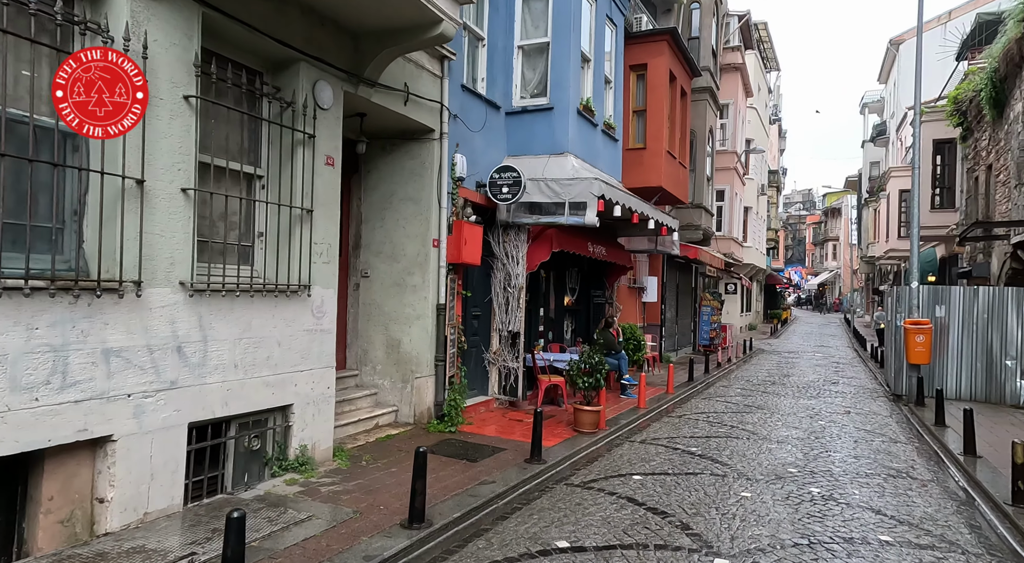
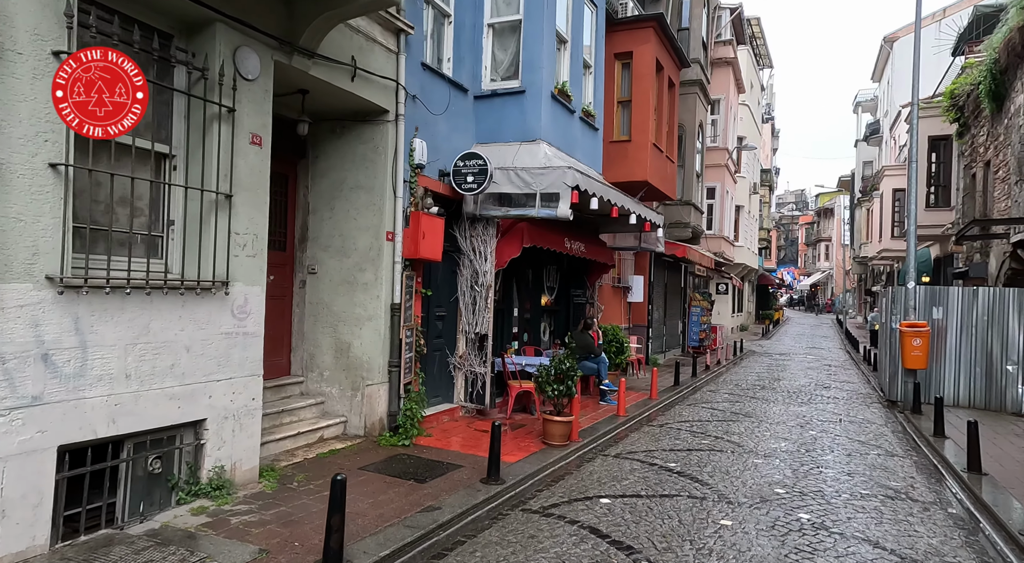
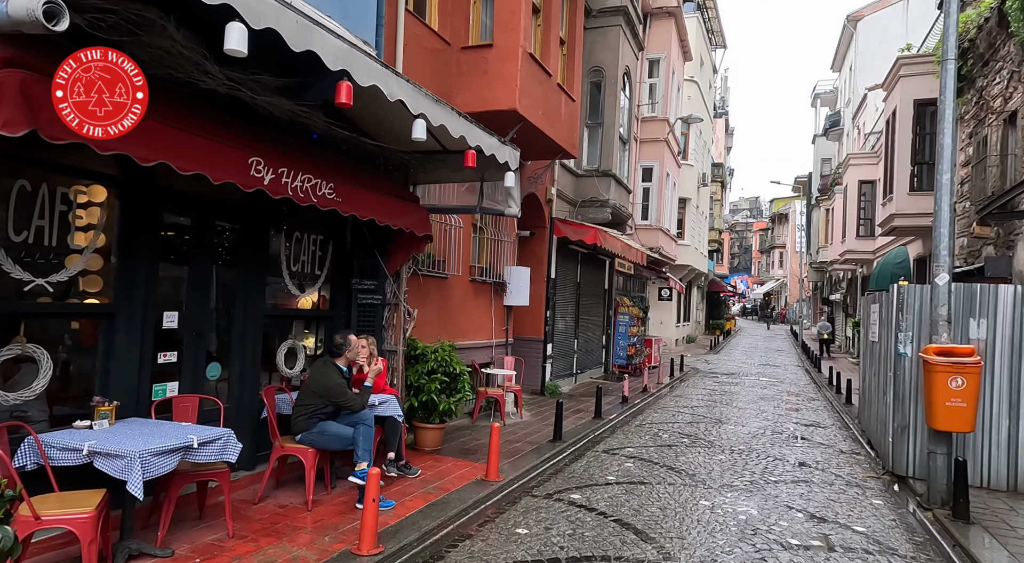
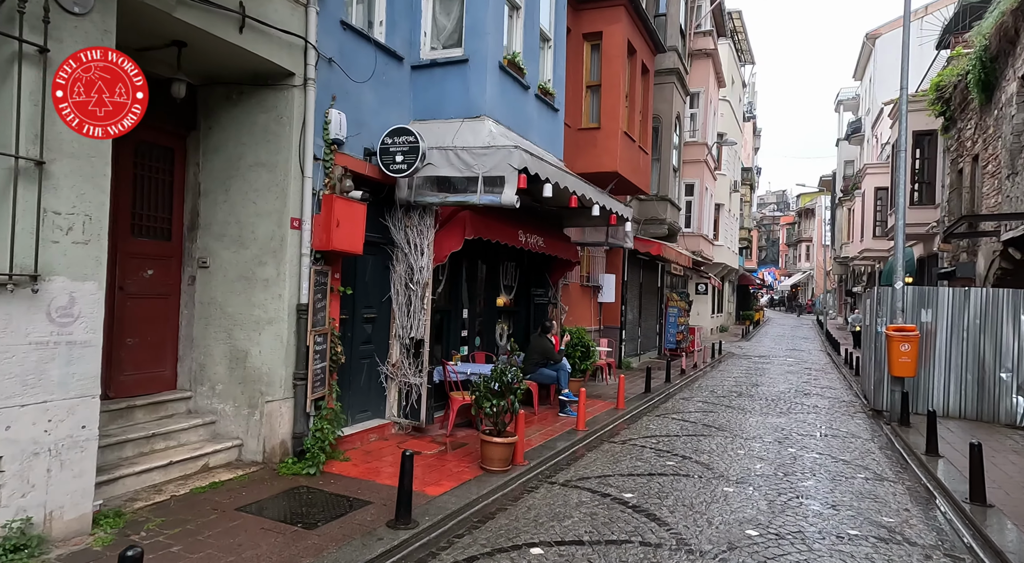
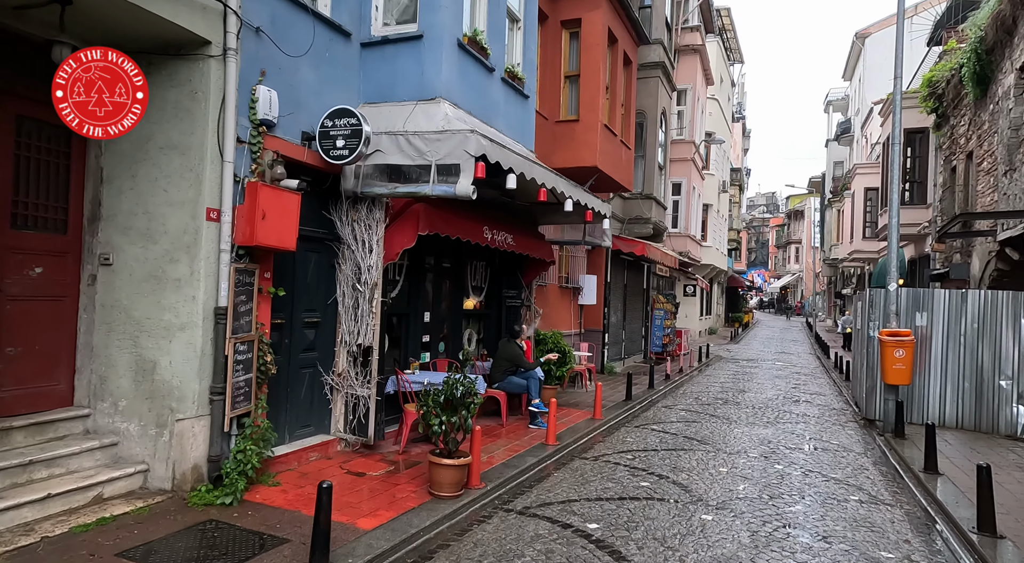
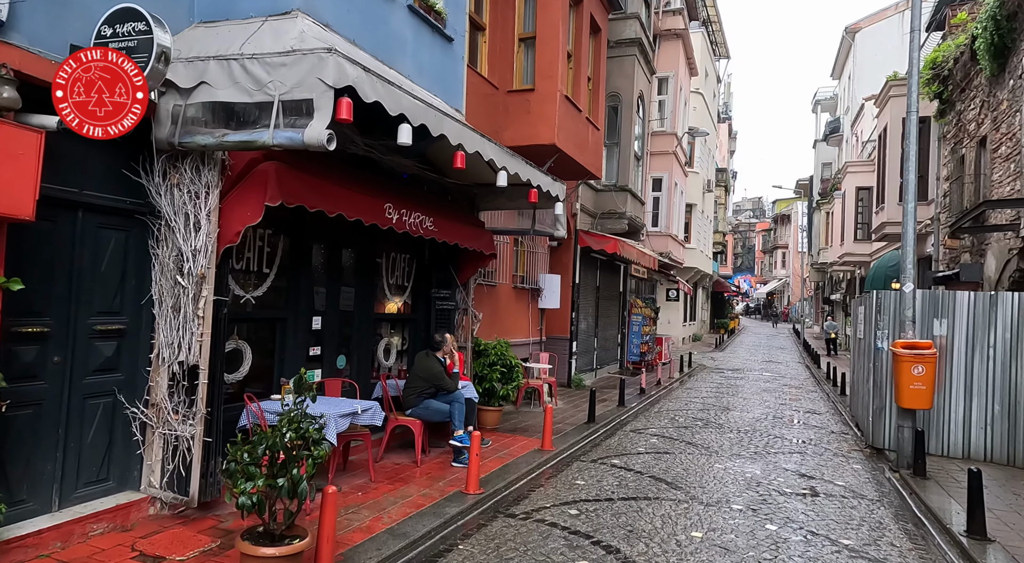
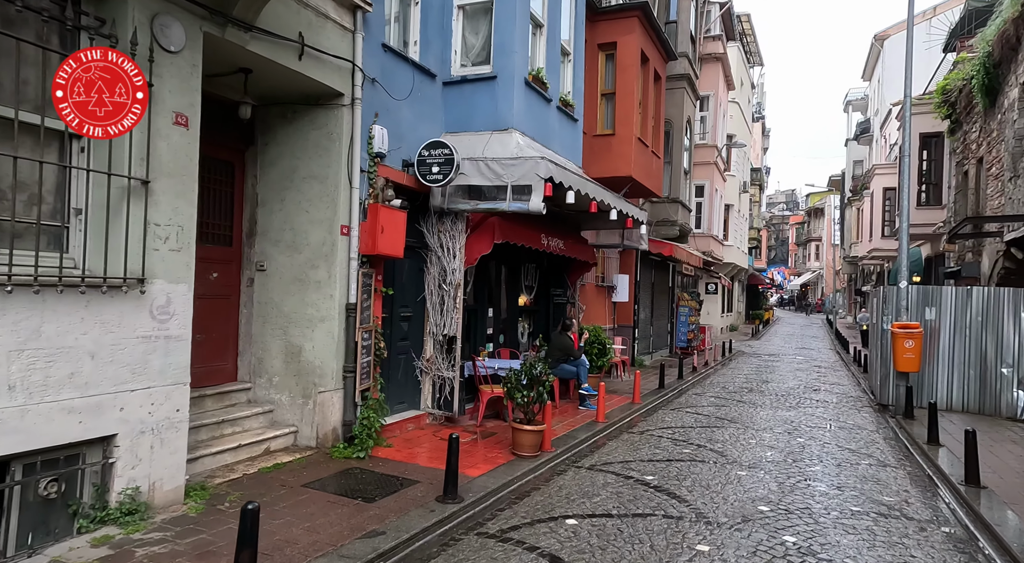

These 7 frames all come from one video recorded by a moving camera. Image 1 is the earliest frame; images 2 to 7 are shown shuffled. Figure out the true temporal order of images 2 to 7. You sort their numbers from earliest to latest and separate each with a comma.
2, 7, 4, 5, 6, 3
